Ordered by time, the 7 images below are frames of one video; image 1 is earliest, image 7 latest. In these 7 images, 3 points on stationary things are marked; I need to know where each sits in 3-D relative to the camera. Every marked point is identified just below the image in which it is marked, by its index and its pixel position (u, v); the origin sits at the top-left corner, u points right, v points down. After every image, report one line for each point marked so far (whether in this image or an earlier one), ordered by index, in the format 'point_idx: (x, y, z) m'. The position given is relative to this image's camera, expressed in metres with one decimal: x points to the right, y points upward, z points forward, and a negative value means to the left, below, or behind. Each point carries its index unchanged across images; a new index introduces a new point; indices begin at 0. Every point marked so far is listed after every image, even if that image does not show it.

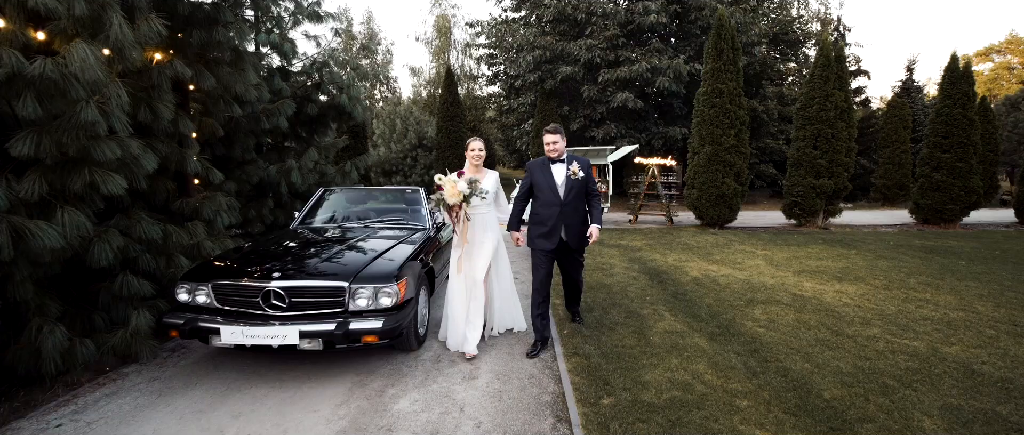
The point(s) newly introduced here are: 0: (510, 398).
0: (0.0, -1.2, +3.5) m
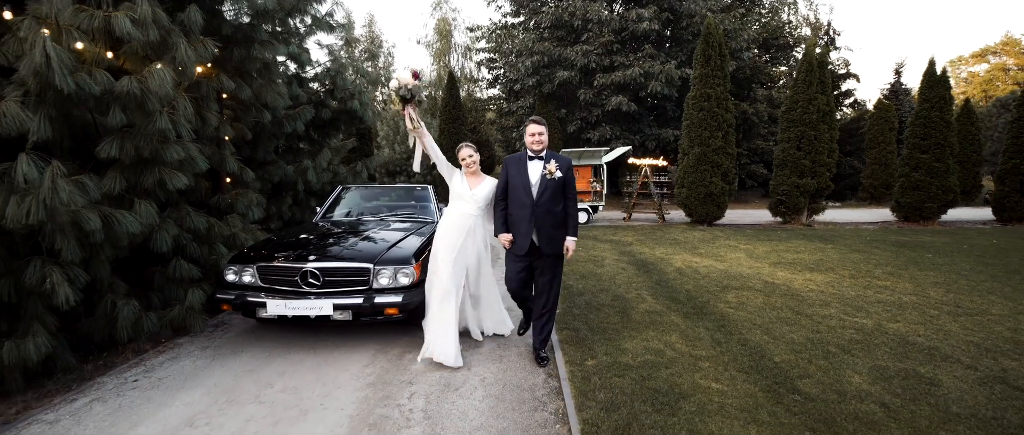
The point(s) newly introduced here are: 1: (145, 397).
0: (0.0, -1.2, +4.2) m
1: (-2.6, -1.3, +3.4) m
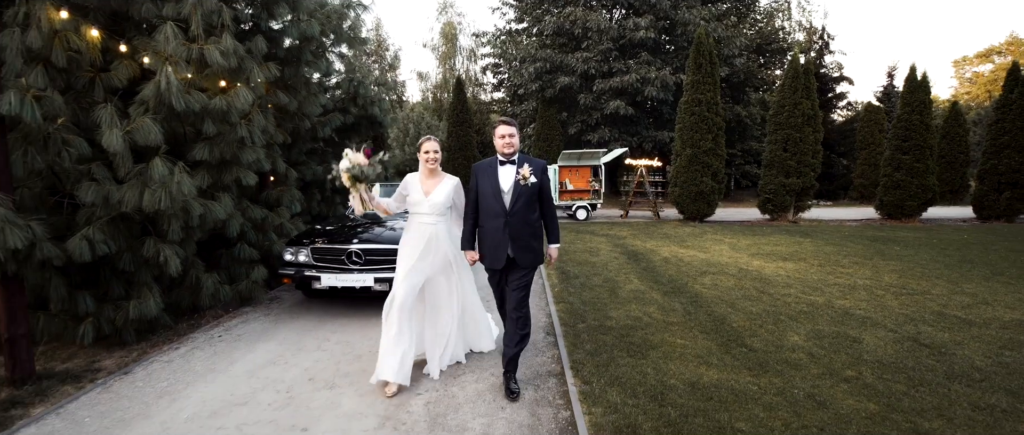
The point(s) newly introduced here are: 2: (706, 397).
0: (0.0, -1.1, +5.1) m
1: (-2.5, -1.2, +4.4) m
2: (+1.3, -1.2, +3.4) m
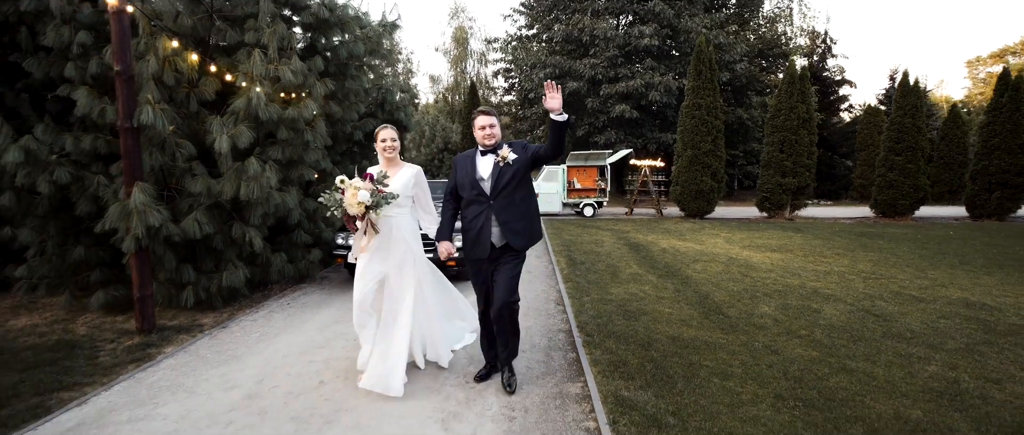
0: (+0.2, -1.0, +6.0) m
1: (-2.3, -1.0, +5.4) m
2: (+1.5, -1.1, +4.3) m
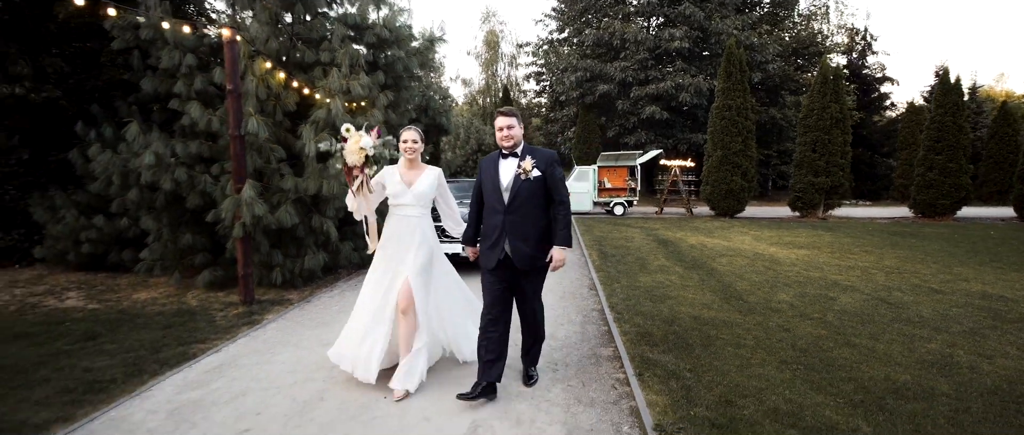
0: (+0.8, -0.9, +6.7) m
1: (-1.8, -0.9, +6.2) m
2: (+1.9, -1.1, +4.9) m
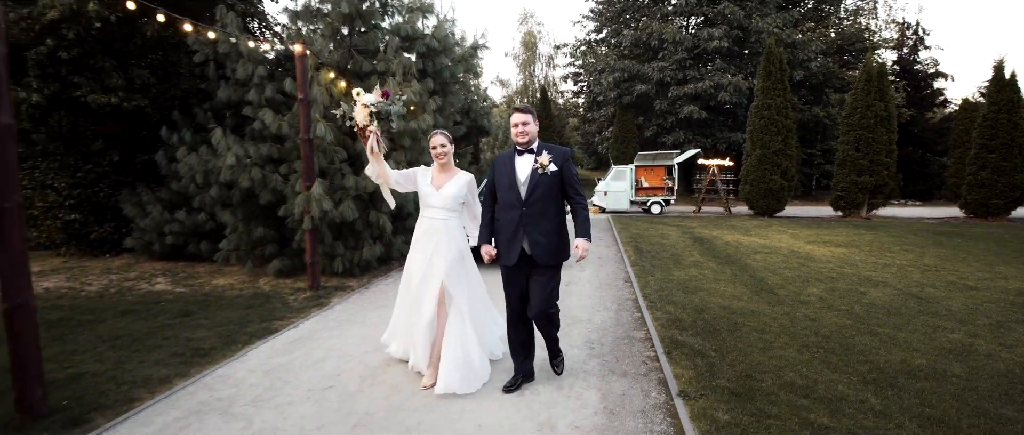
0: (+1.3, -0.8, +7.1) m
1: (-1.3, -0.9, +6.8) m
2: (+2.4, -1.0, +5.2) m
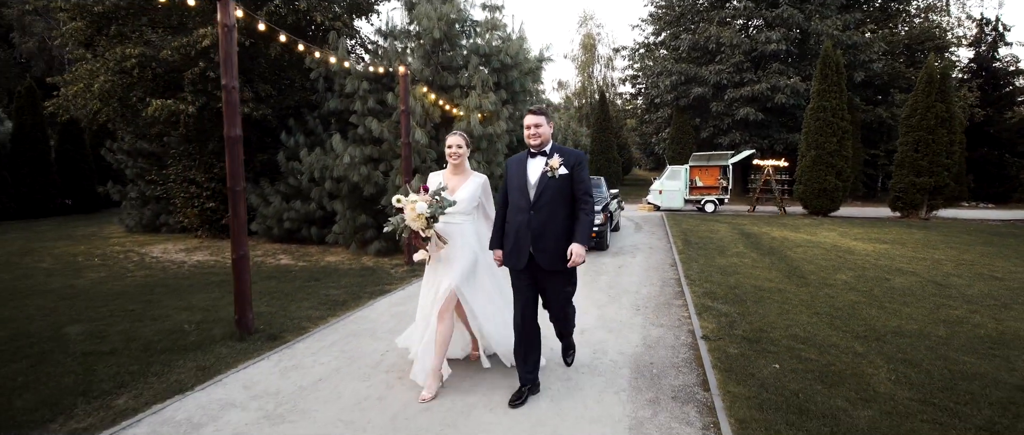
0: (+2.3, -0.7, +8.2) m
1: (-0.3, -0.7, +8.2) m
2: (+3.1, -0.9, +6.2) m
